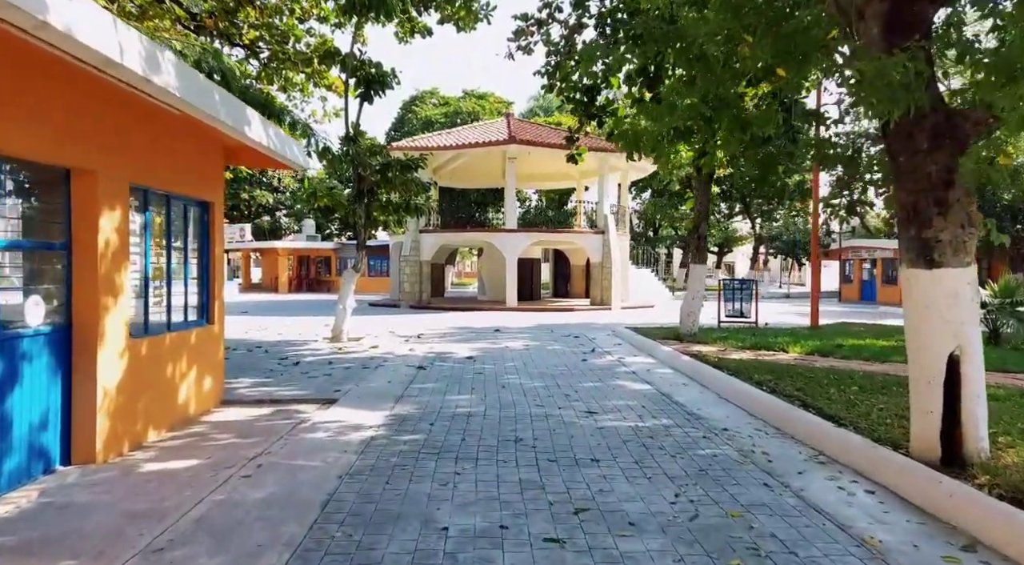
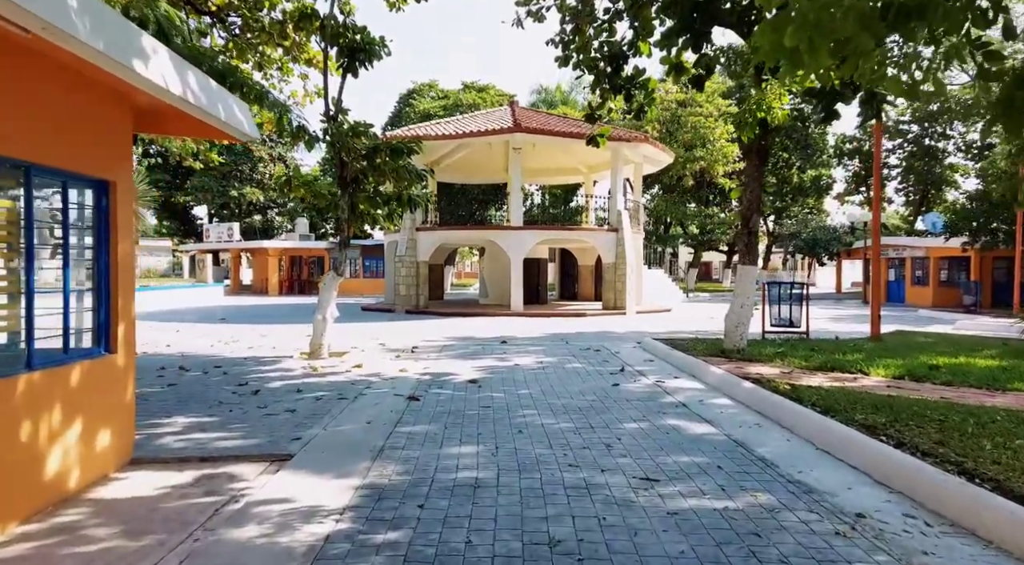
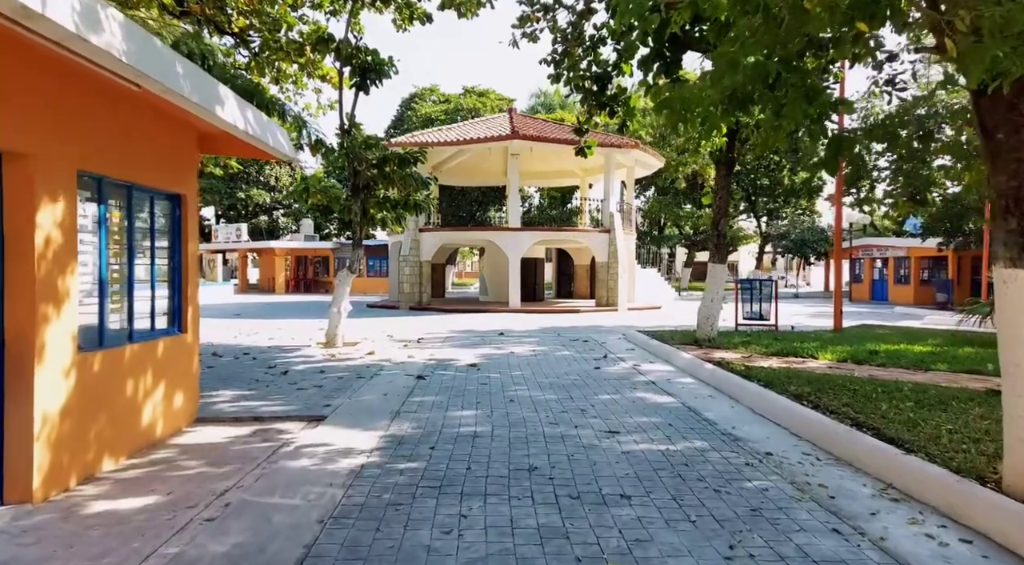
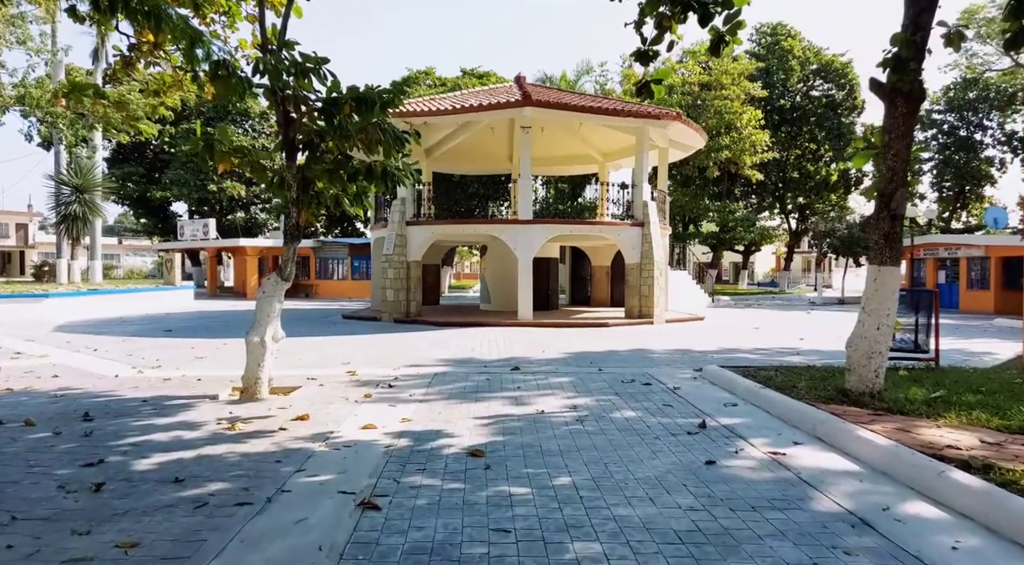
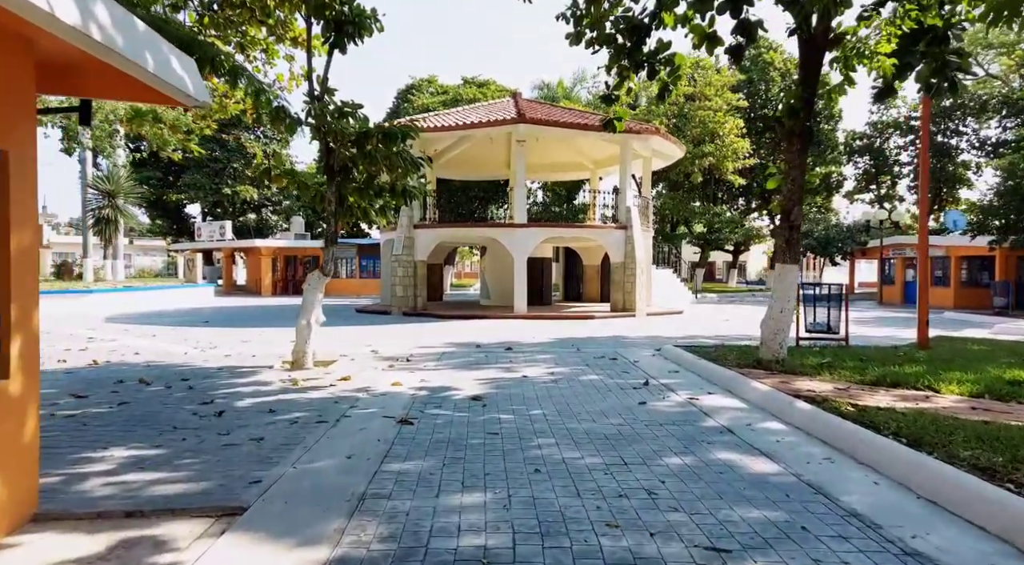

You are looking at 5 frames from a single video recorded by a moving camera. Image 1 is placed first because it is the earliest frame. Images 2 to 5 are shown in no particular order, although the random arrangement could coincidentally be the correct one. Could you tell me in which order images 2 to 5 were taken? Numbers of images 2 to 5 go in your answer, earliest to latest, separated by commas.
3, 2, 5, 4
